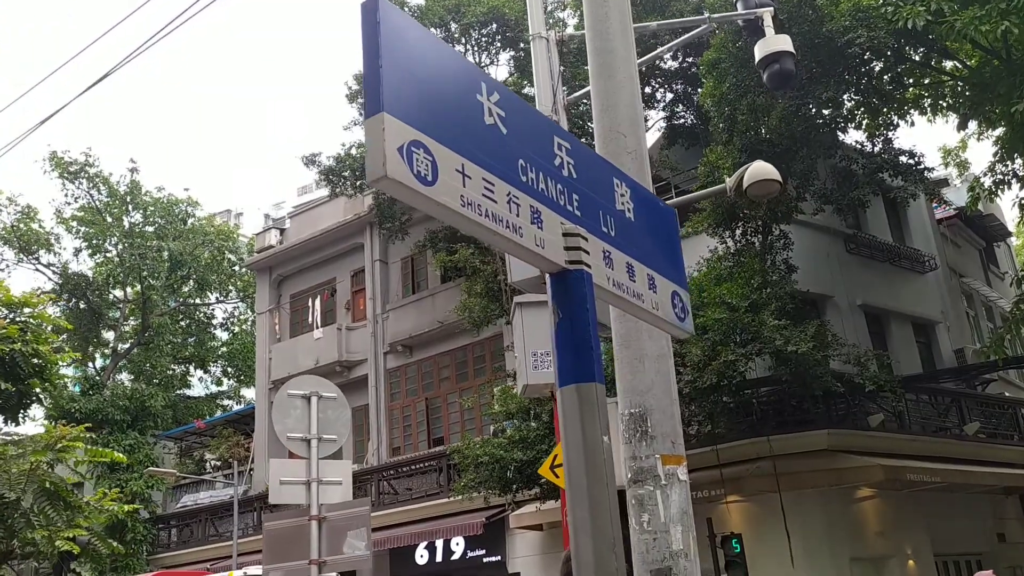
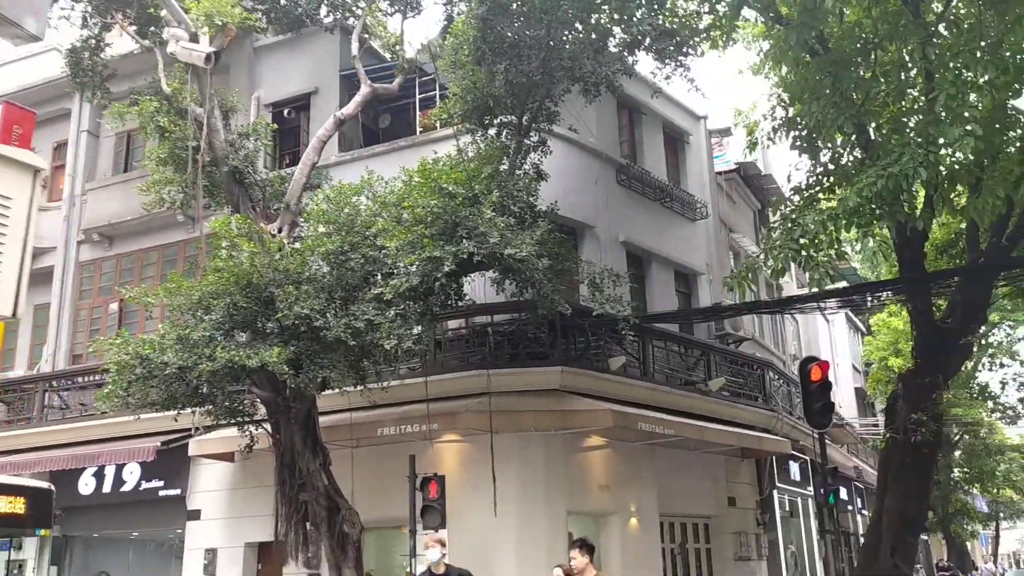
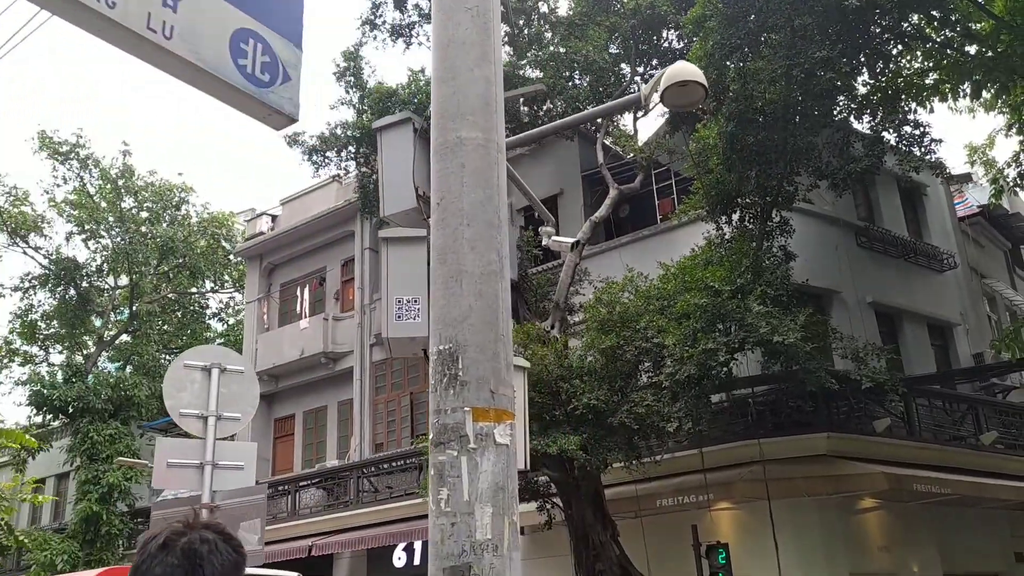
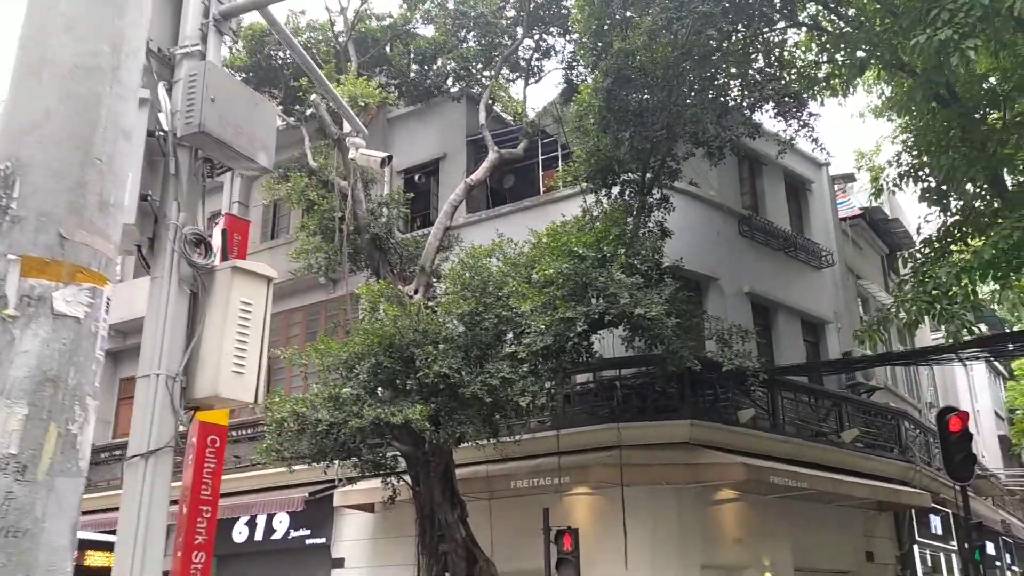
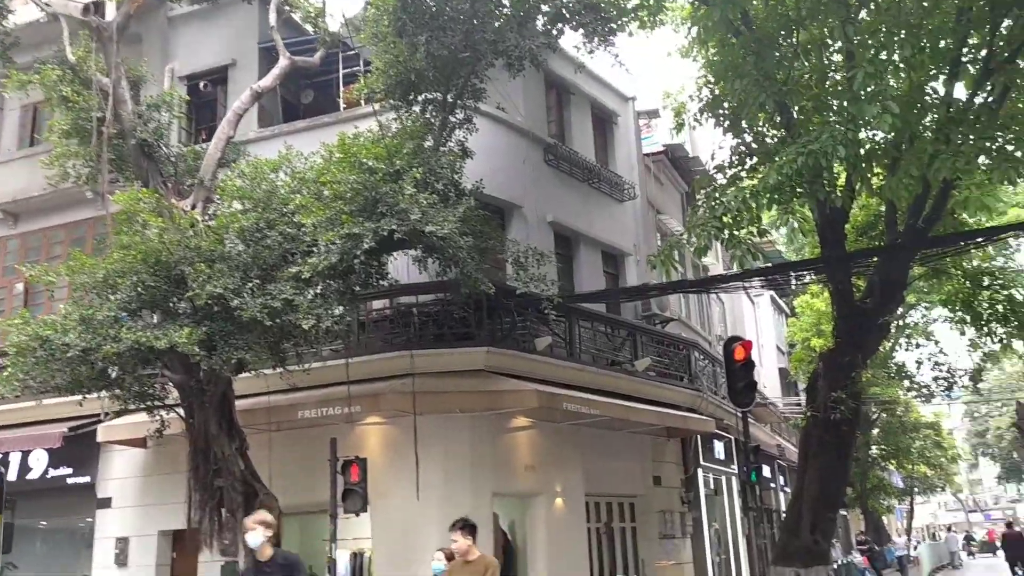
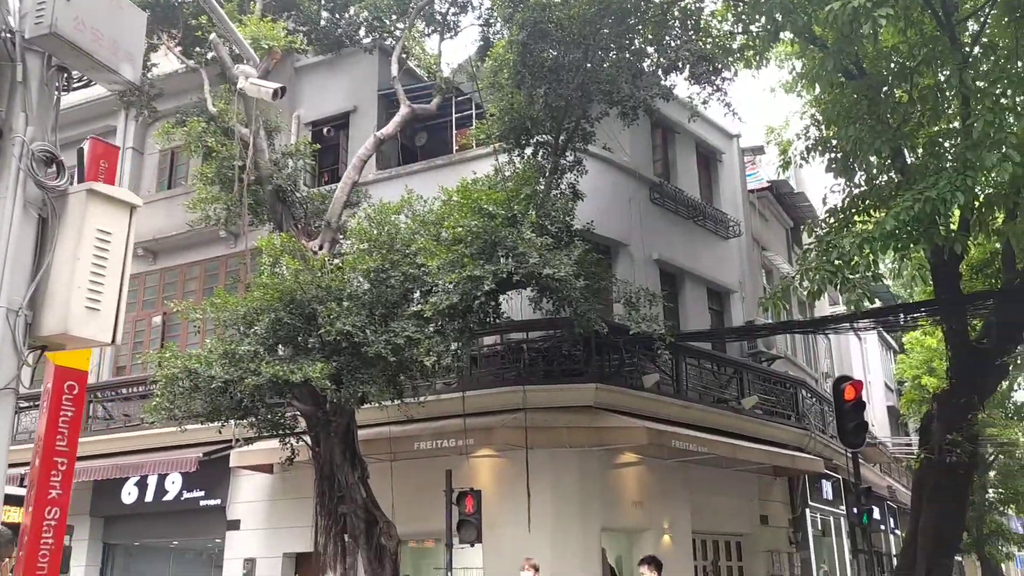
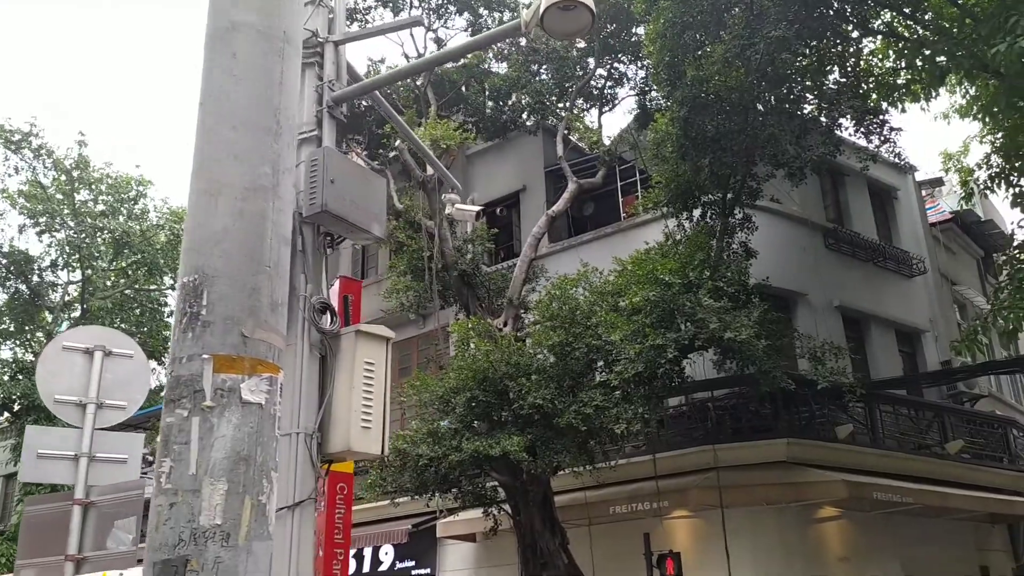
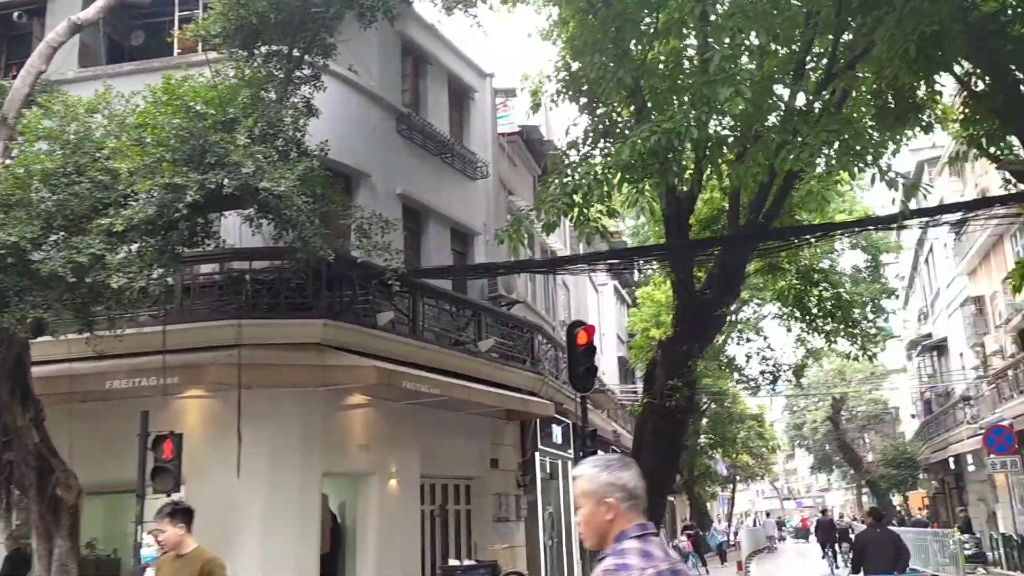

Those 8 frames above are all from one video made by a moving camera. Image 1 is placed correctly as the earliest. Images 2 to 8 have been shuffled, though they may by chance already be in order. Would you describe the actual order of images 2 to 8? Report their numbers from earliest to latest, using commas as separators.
3, 7, 4, 6, 2, 5, 8
